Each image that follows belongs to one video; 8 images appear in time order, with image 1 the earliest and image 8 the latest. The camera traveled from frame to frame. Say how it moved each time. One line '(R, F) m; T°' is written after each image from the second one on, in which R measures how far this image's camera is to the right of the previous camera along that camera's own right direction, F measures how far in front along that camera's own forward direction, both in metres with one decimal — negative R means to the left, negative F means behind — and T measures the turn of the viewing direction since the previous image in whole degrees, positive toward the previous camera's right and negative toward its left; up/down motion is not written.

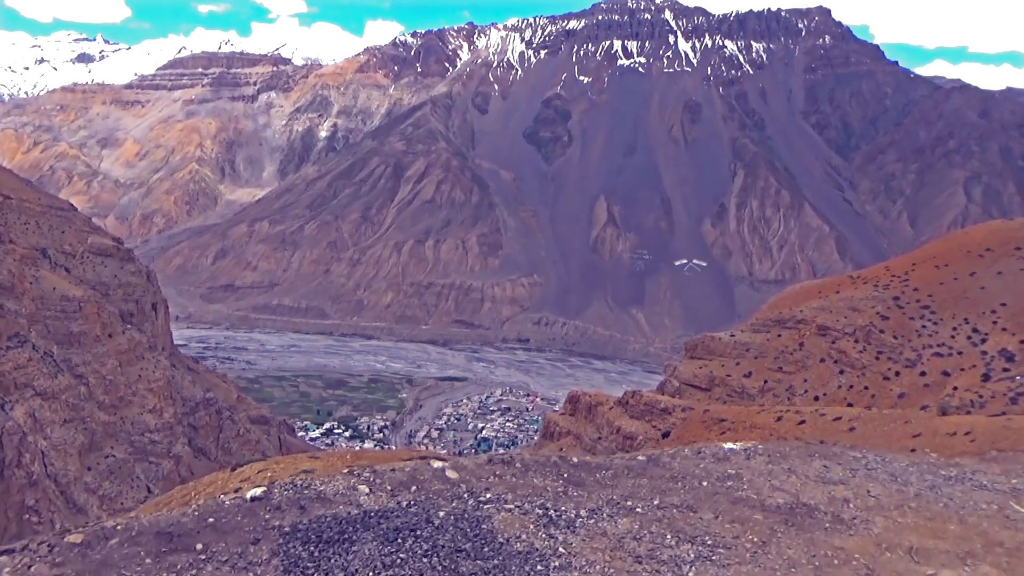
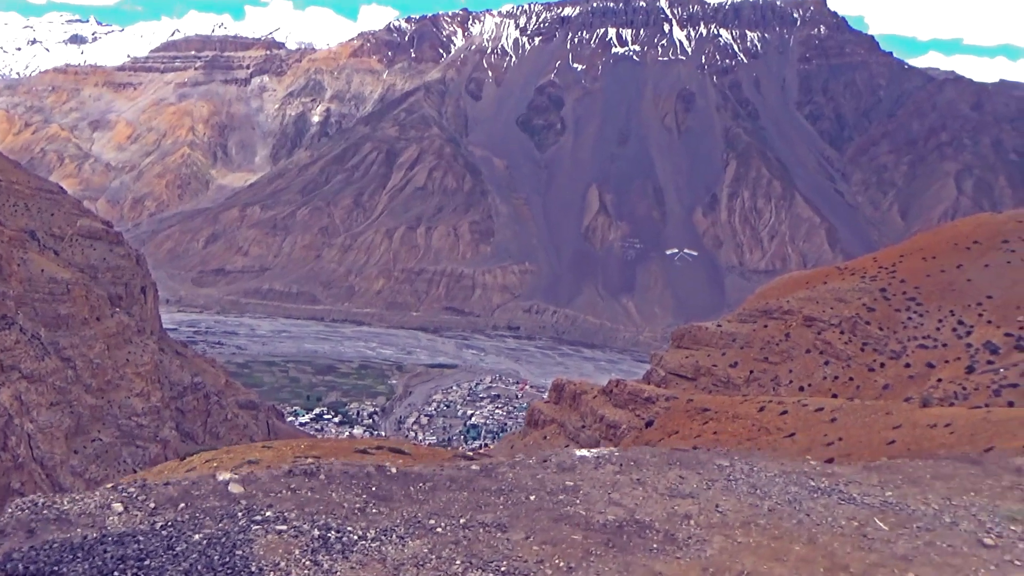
(+0.3, 0.0) m; 0°
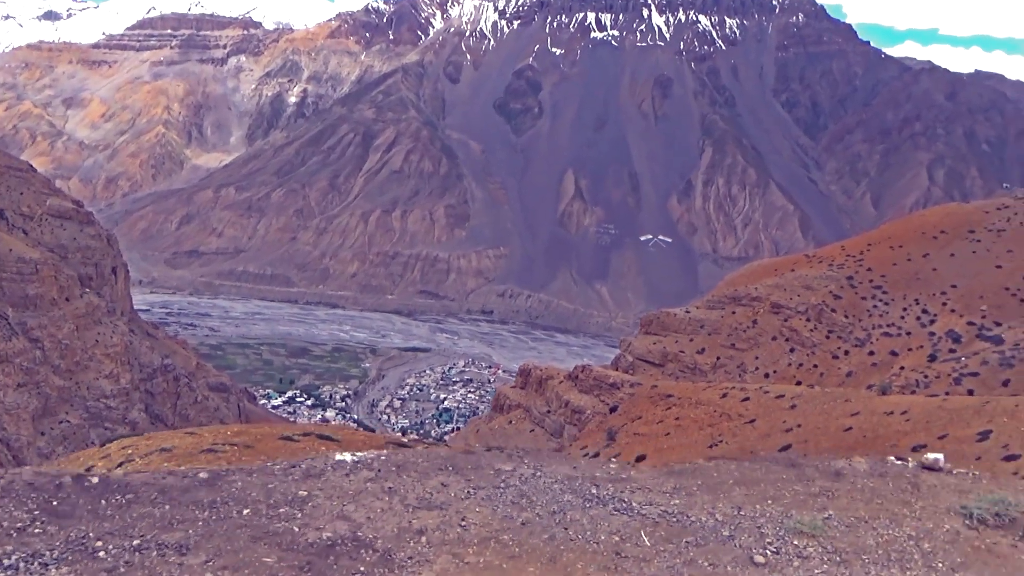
(+0.4, 0.0) m; +1°
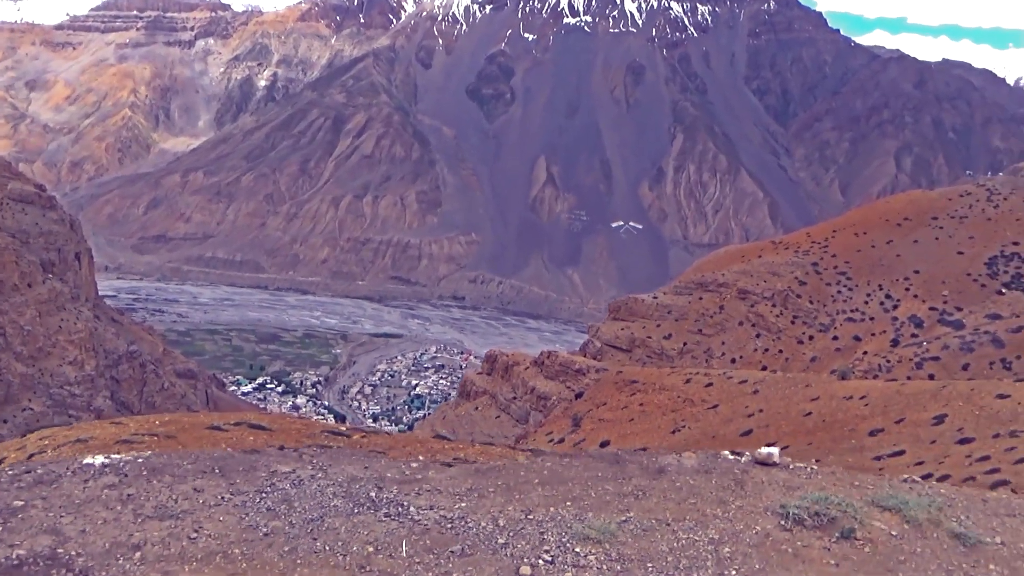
(+0.3, +0.1) m; +2°
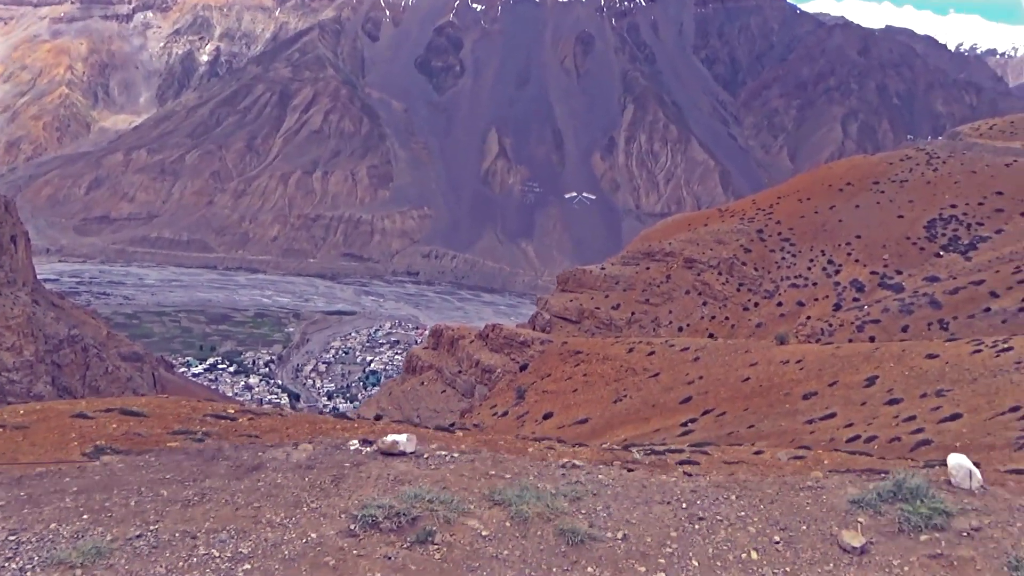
(+0.5, +0.2) m; +3°
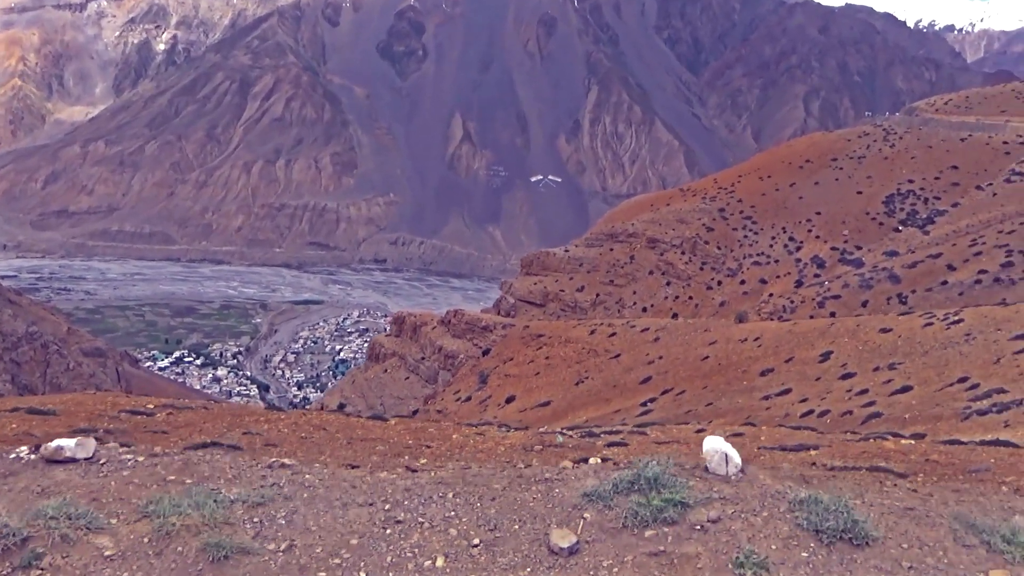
(+0.3, +0.1) m; +2°
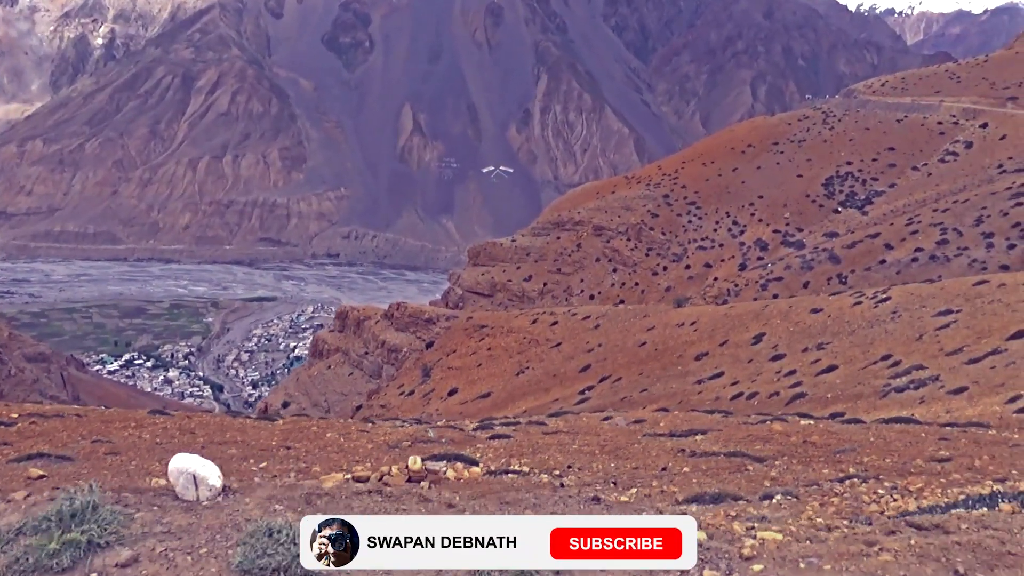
(+0.6, +0.2) m; +3°
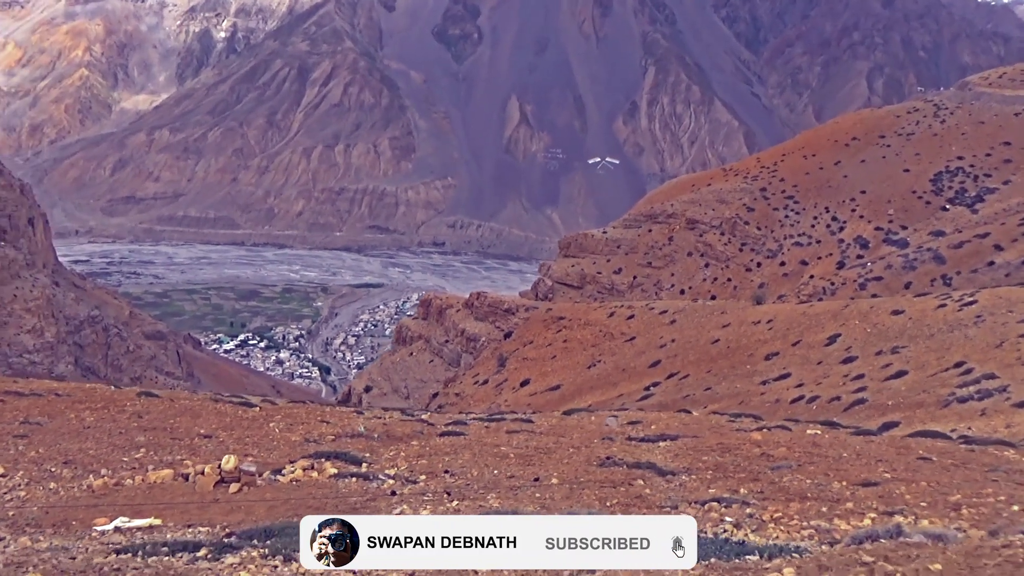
(+0.9, +0.2) m; -7°
